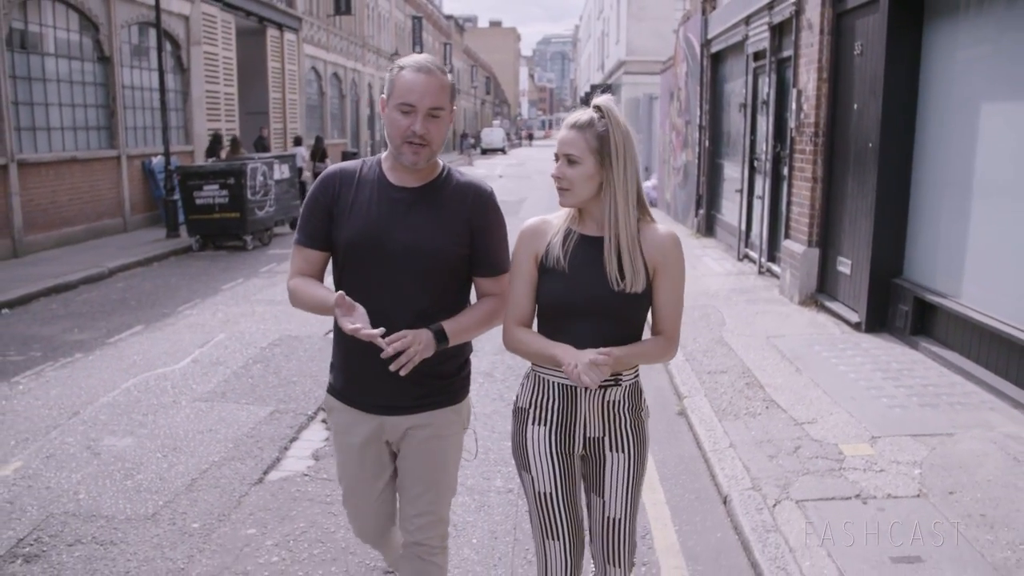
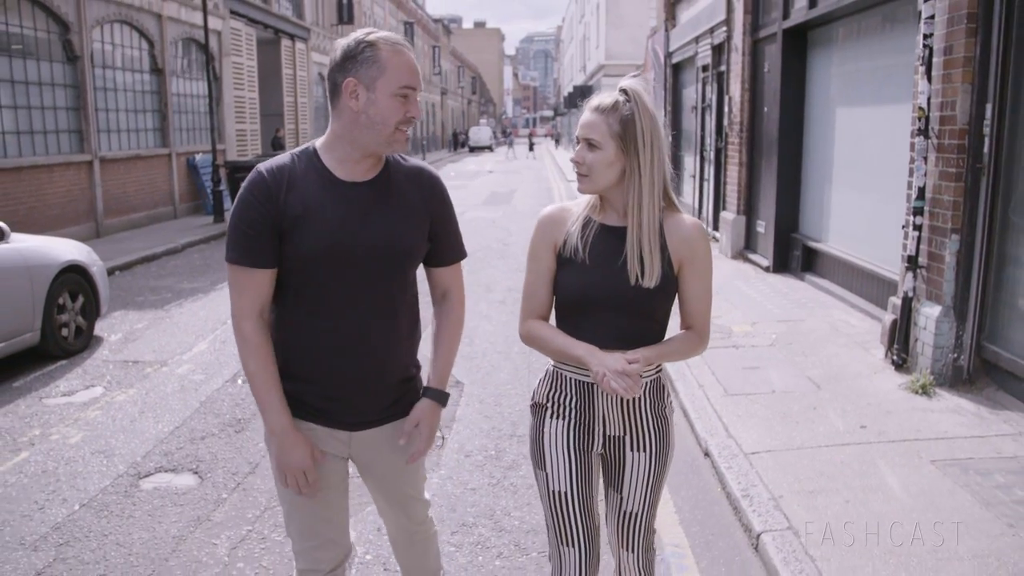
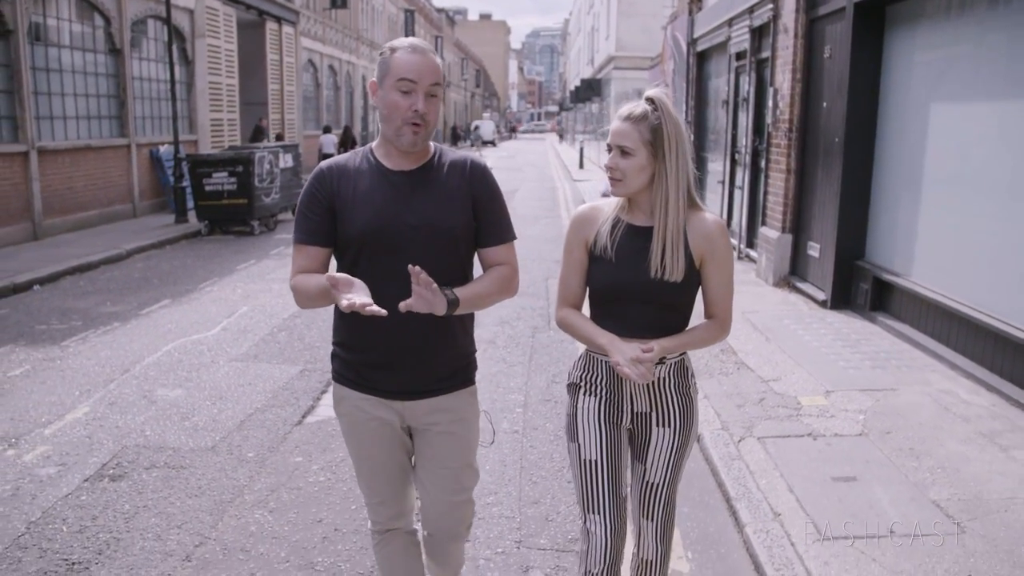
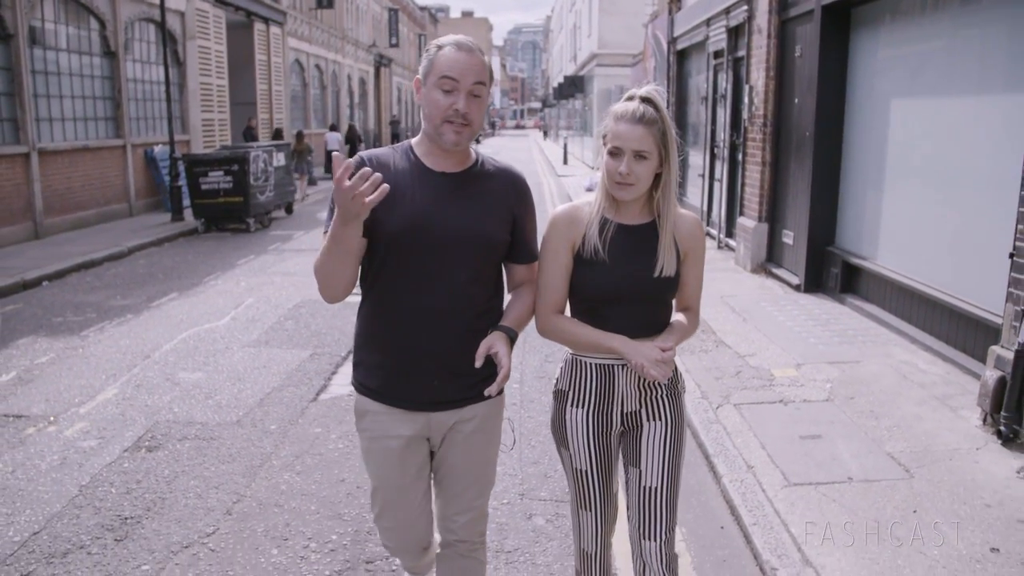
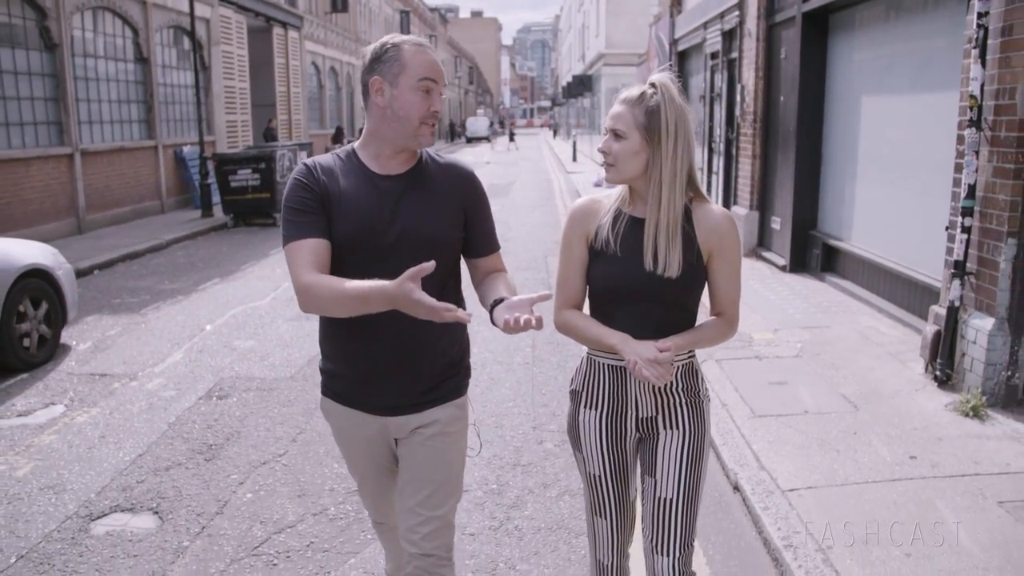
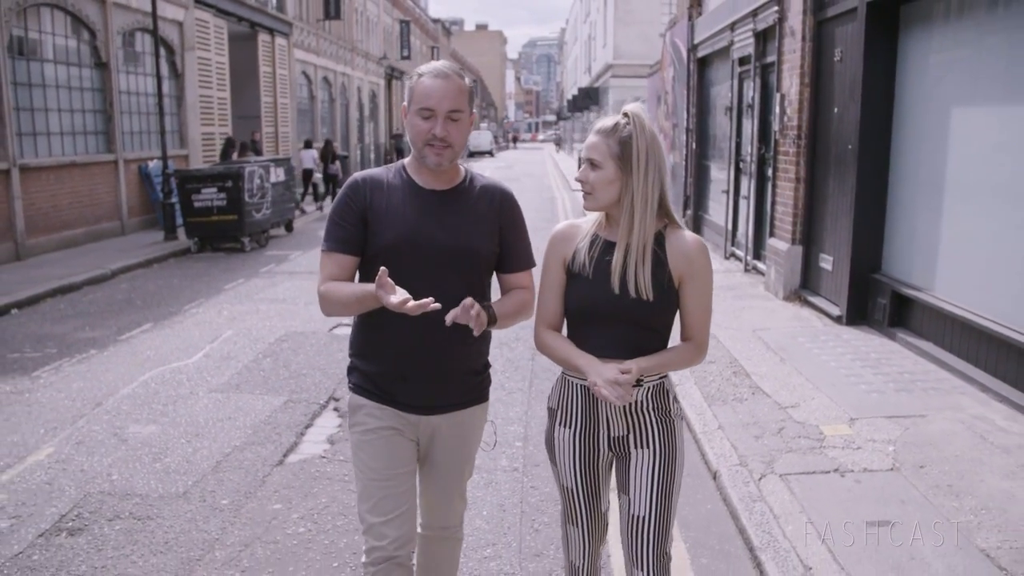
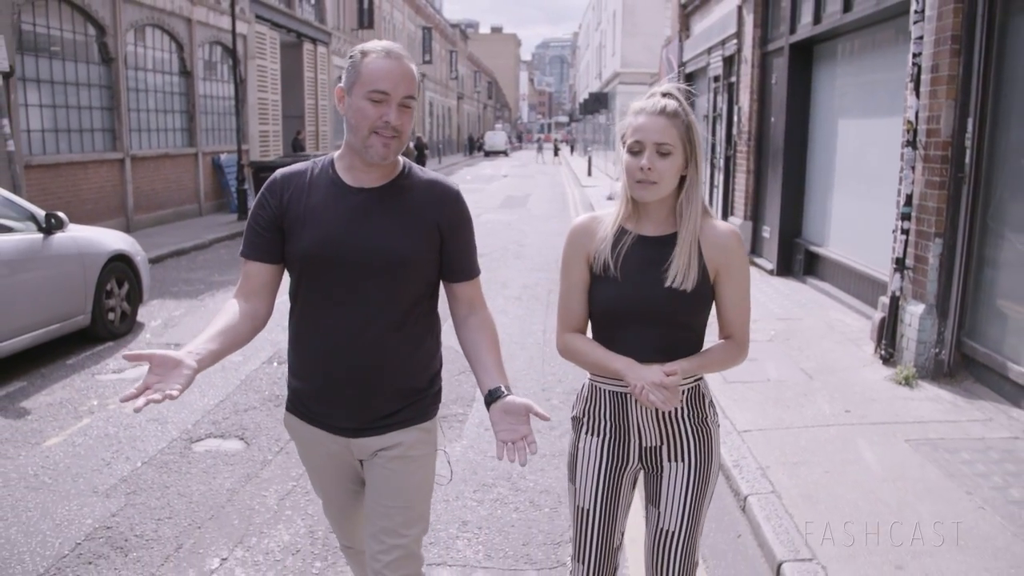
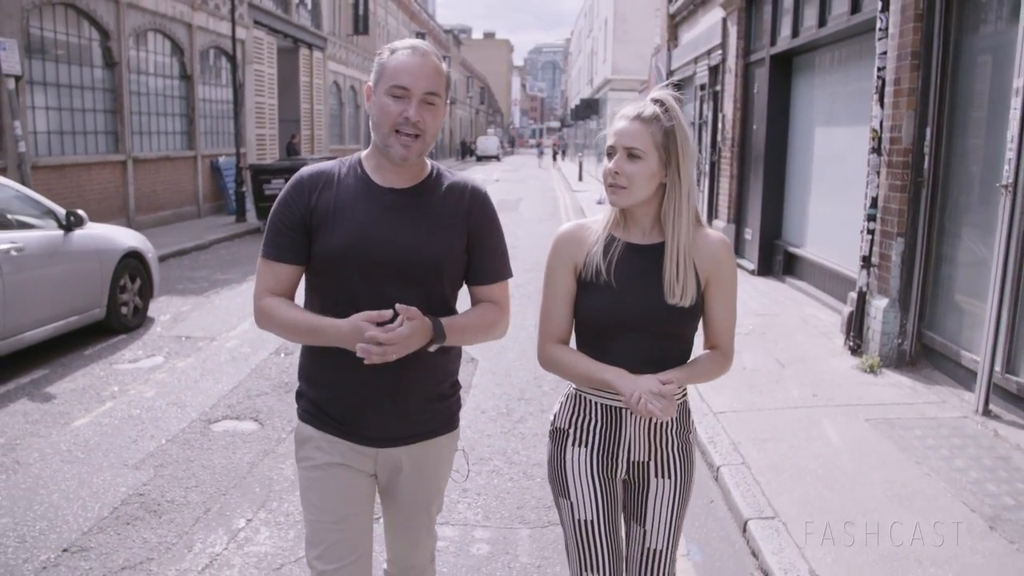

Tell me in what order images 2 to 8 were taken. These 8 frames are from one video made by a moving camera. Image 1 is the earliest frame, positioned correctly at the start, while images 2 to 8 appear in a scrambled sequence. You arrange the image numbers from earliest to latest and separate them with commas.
6, 3, 4, 5, 2, 7, 8
